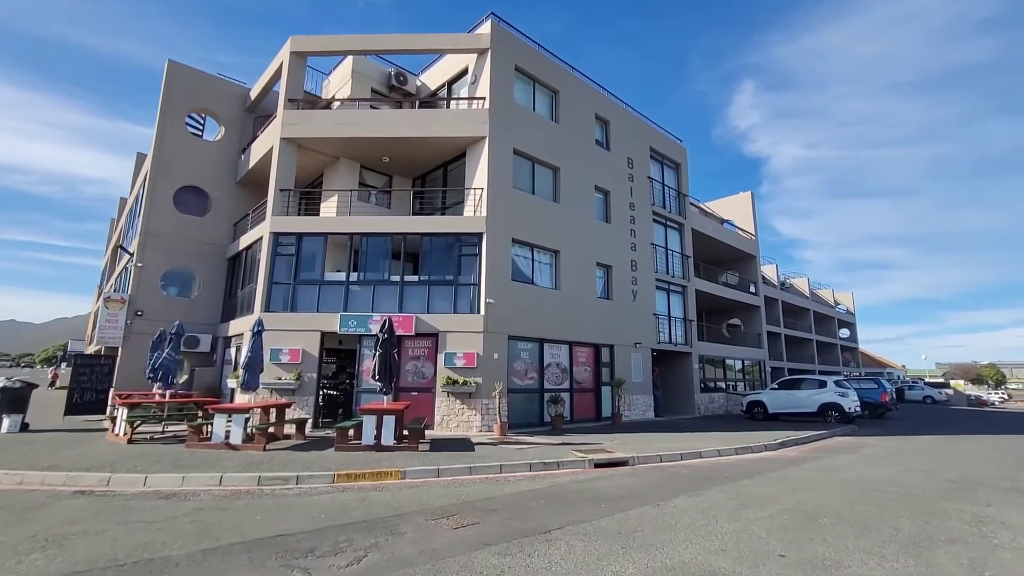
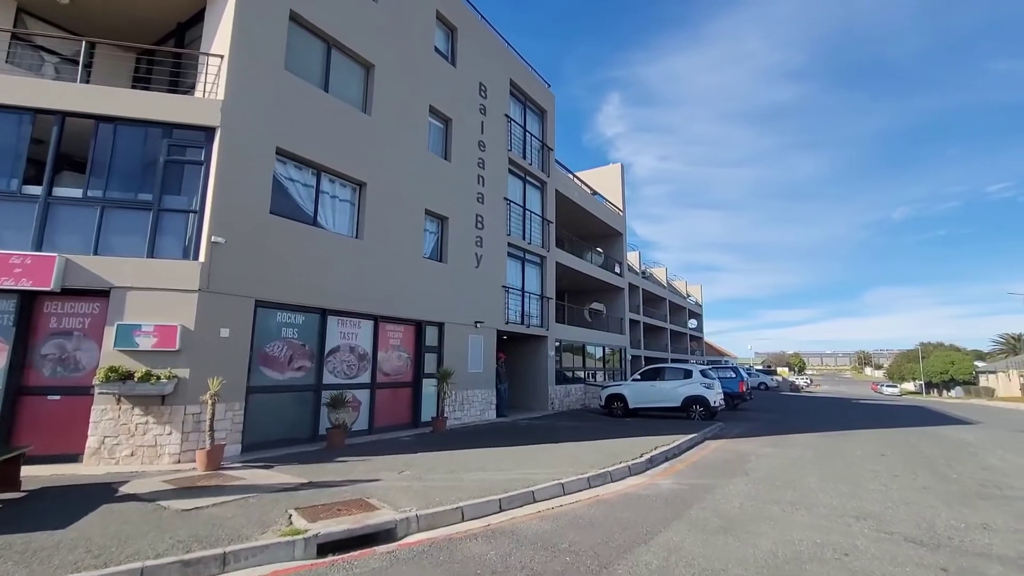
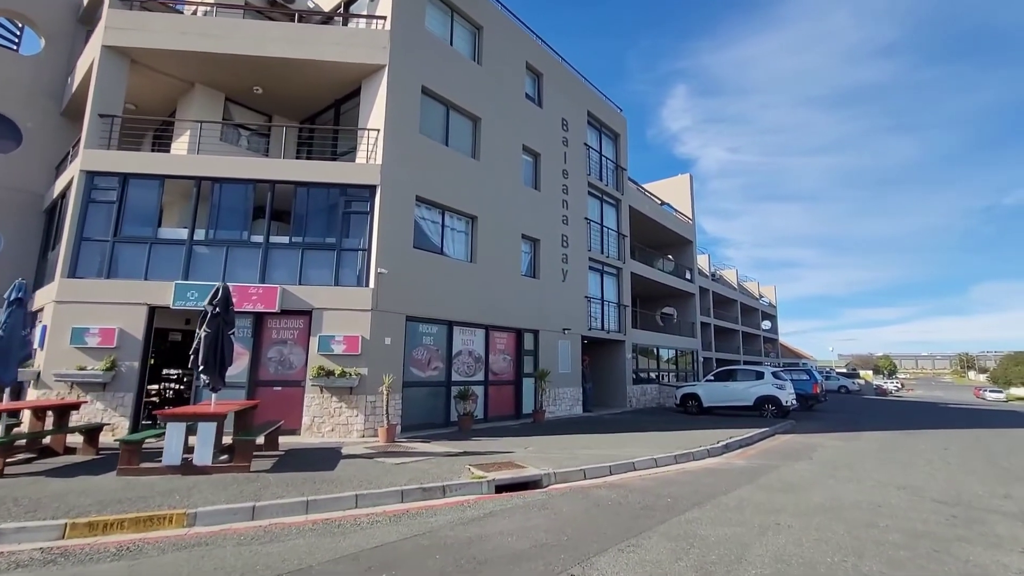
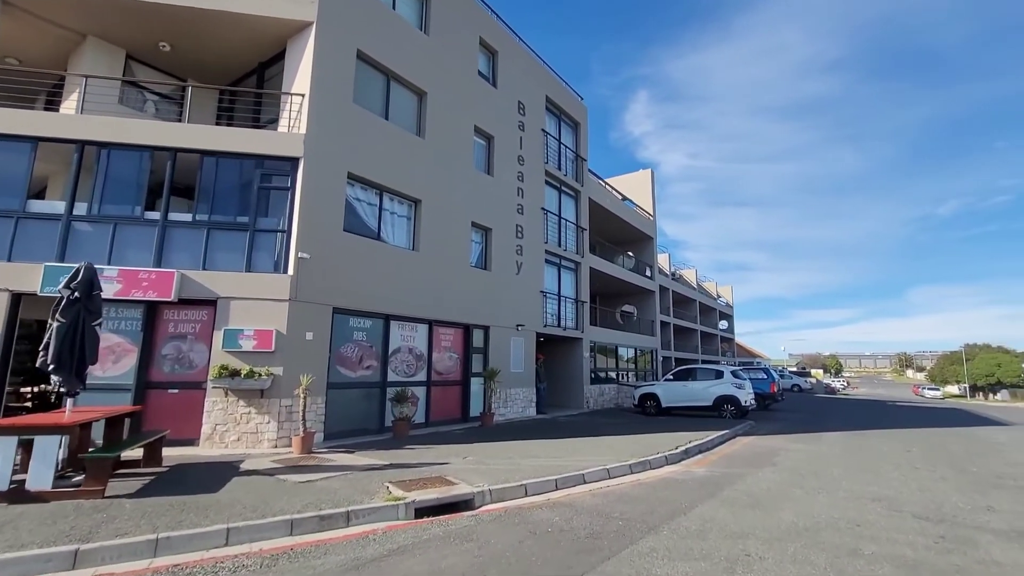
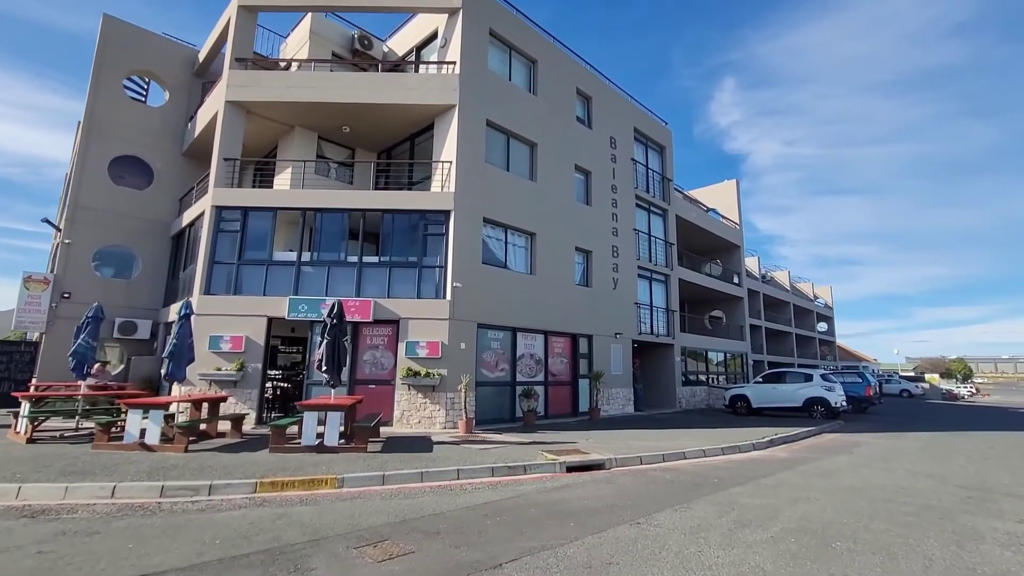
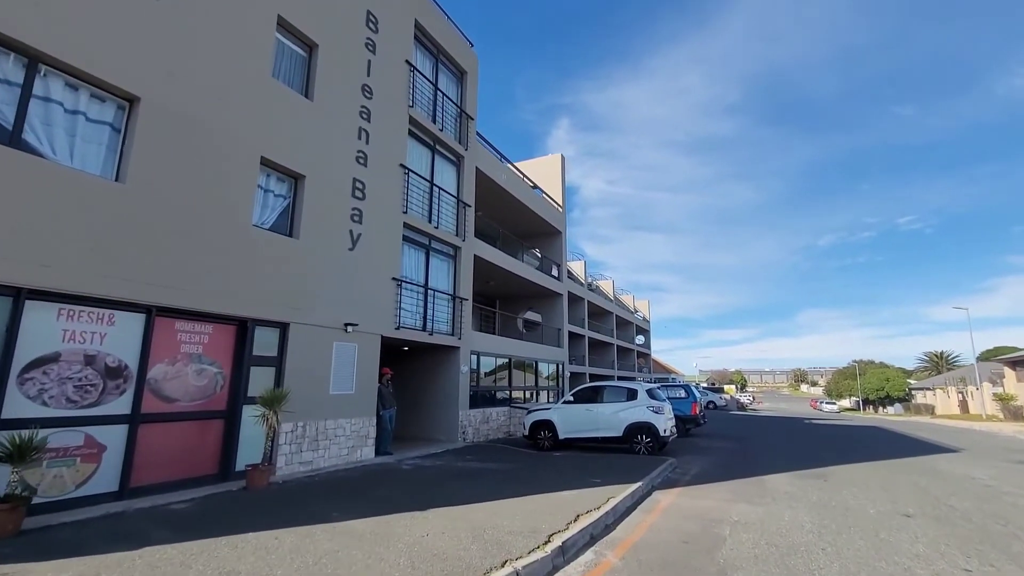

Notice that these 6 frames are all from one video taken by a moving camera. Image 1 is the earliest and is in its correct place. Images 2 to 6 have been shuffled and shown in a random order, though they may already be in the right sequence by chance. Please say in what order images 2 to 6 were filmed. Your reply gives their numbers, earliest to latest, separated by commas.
5, 3, 4, 2, 6
